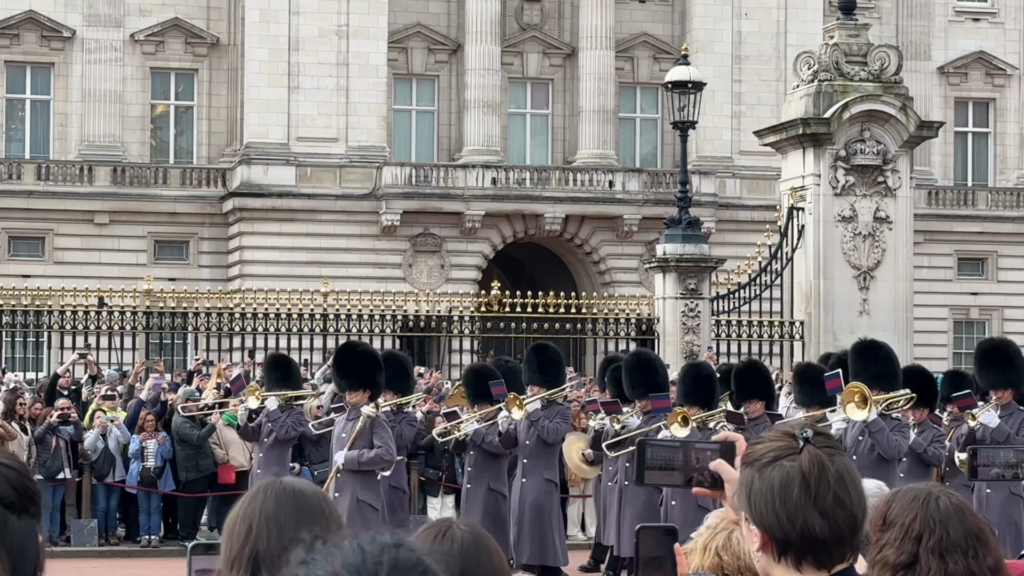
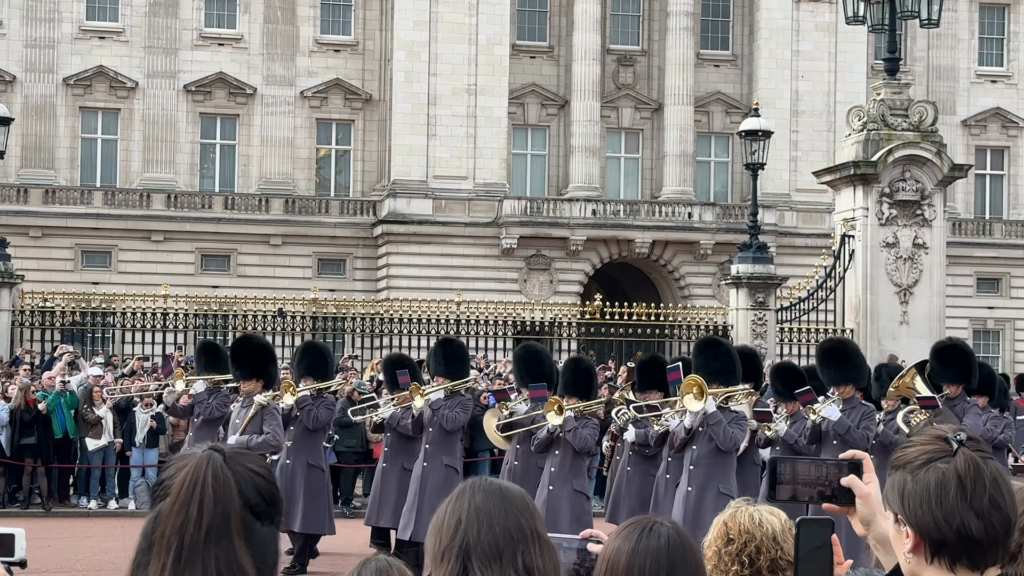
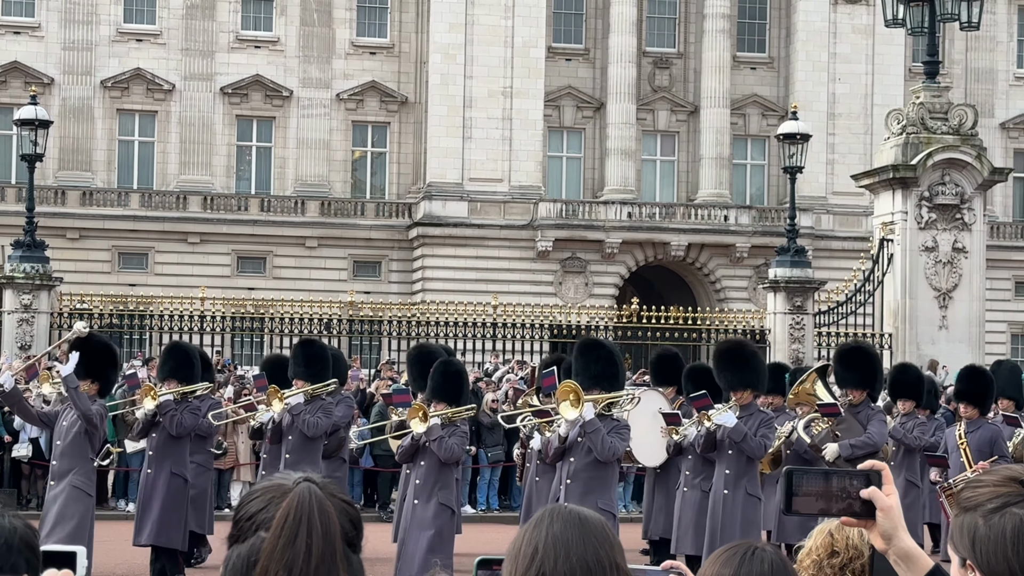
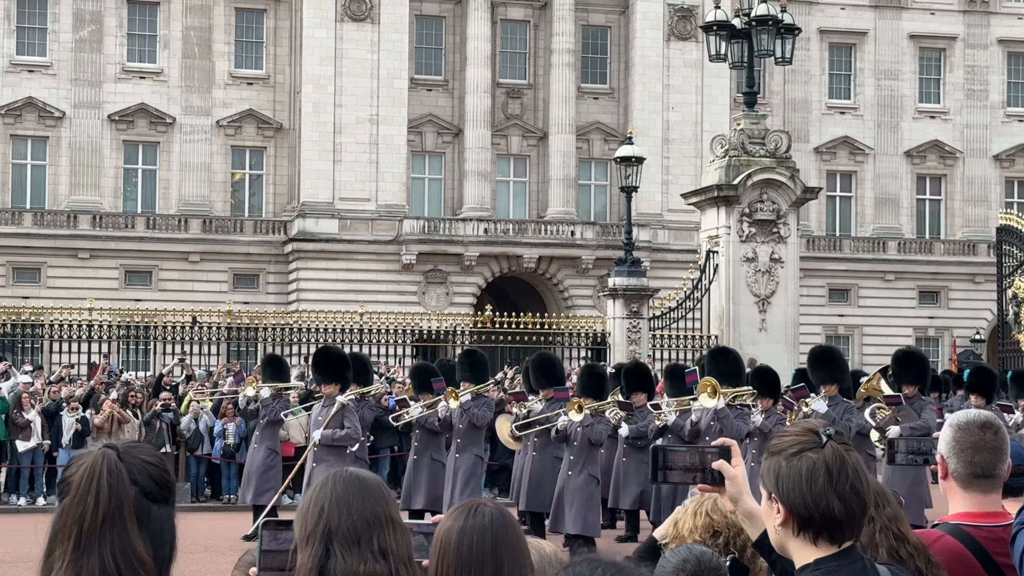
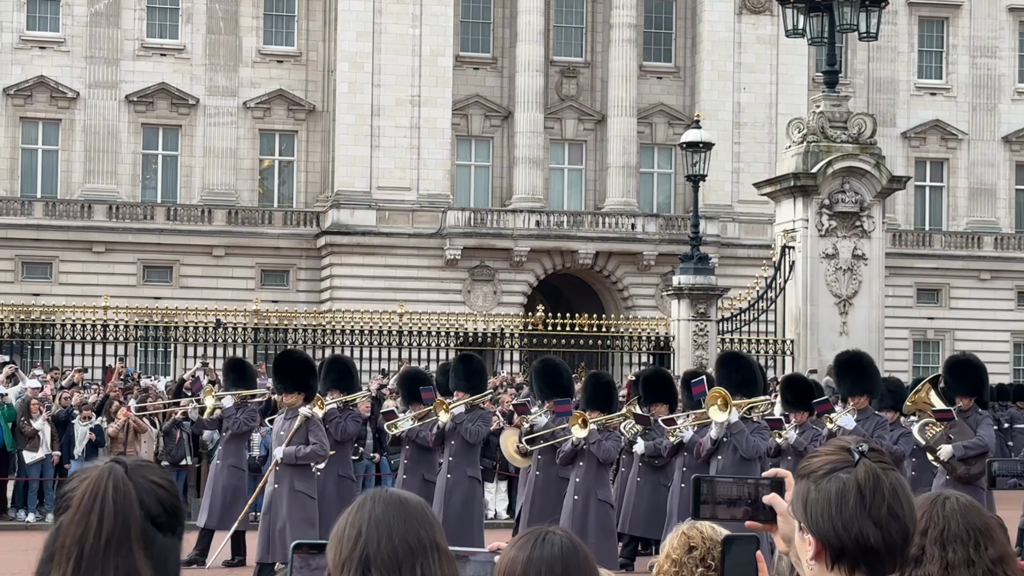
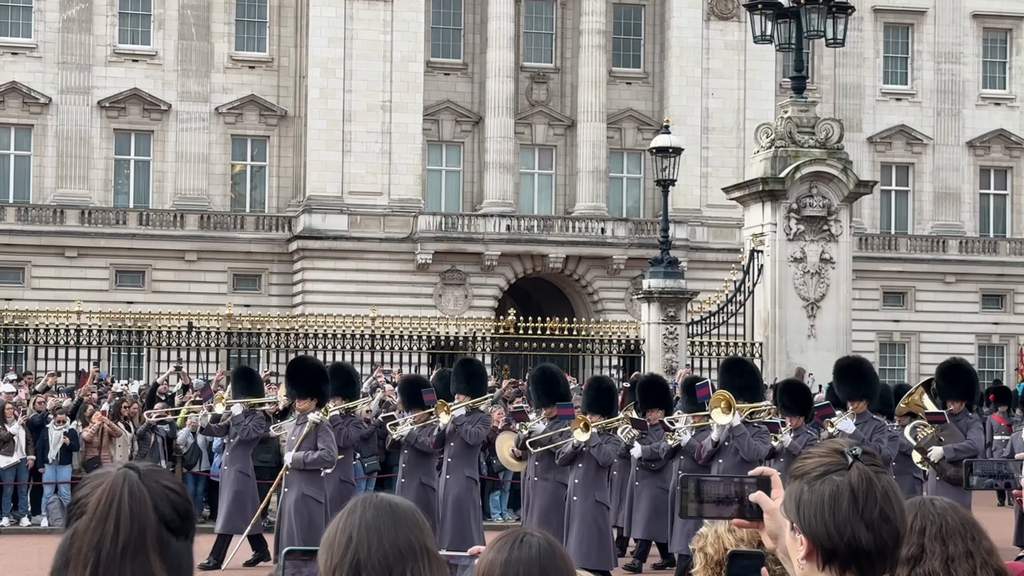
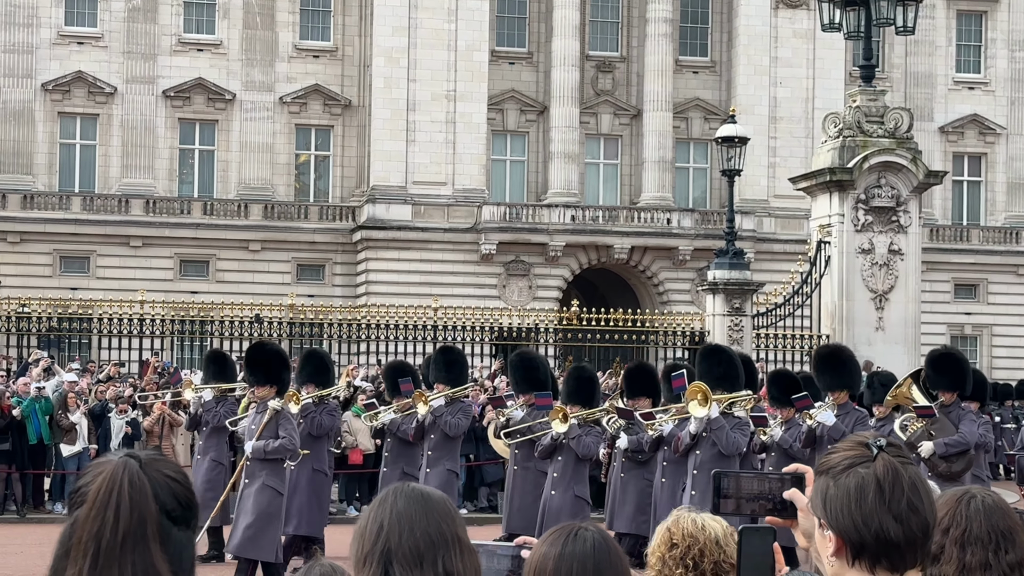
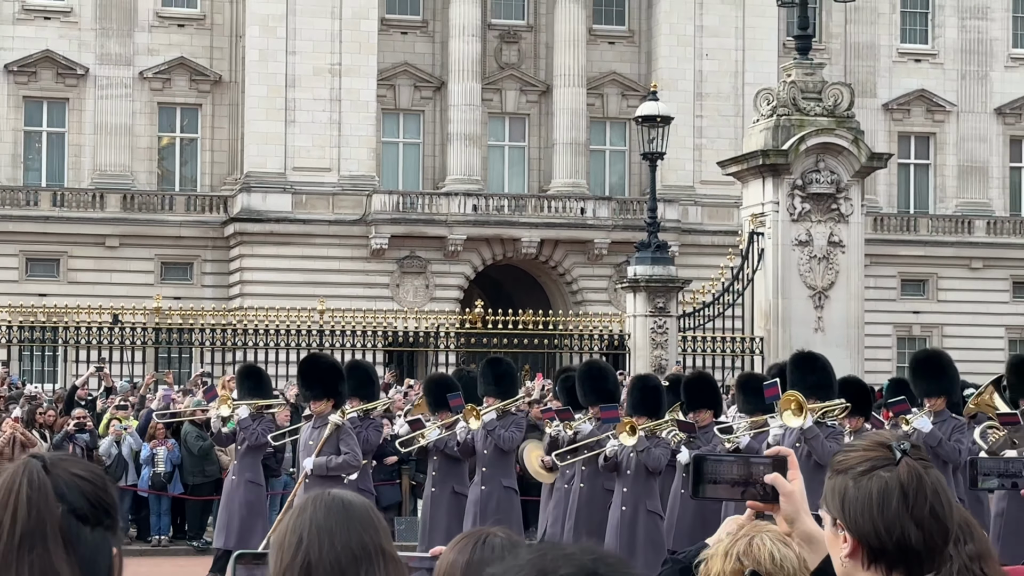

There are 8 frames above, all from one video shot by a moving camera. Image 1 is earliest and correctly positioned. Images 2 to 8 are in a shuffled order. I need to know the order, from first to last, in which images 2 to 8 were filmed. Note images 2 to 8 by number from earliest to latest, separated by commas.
8, 4, 6, 5, 7, 2, 3
